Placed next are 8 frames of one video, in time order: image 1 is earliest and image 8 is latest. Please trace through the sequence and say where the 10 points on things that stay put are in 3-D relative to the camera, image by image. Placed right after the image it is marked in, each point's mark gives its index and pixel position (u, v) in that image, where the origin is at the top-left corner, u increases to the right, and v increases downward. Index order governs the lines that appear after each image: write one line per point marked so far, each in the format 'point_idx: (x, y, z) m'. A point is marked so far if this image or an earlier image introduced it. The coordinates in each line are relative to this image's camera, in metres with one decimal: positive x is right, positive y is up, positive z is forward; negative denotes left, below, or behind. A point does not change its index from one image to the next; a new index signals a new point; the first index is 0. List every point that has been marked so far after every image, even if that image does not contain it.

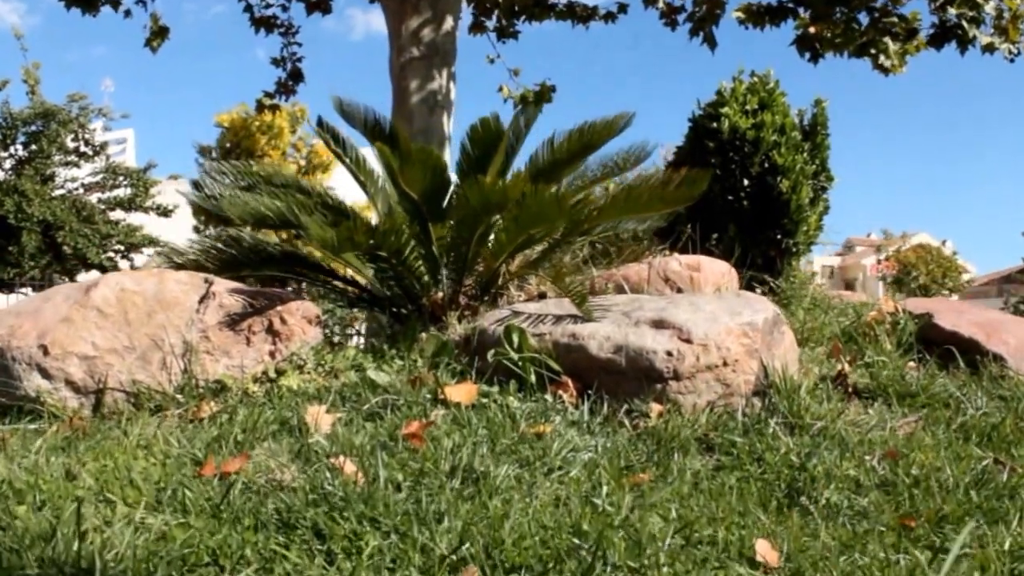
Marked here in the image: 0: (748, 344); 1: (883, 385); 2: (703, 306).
0: (+0.8, -0.2, +4.1) m
1: (+1.3, -0.3, +4.4) m
2: (+0.7, -0.1, +4.3) m
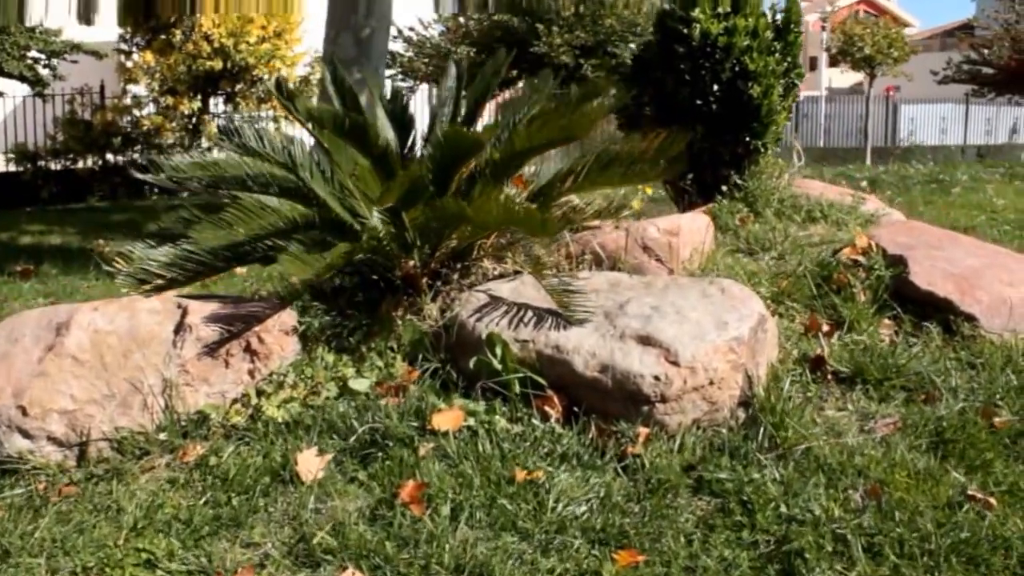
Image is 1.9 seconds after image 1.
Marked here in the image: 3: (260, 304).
0: (+0.7, -0.2, +4.1) m
1: (+1.2, -0.3, +4.4) m
2: (+0.6, -0.1, +4.2) m
3: (-0.9, -0.1, +4.4) m
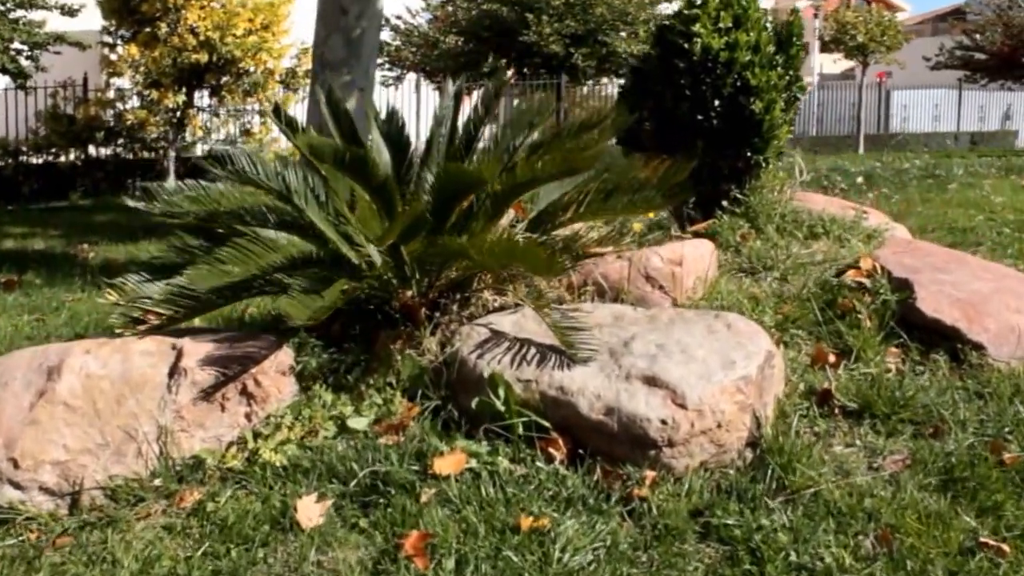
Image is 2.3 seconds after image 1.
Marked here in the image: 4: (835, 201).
0: (+0.7, -0.4, +4.0) m
1: (+1.2, -0.4, +4.4) m
2: (+0.6, -0.2, +4.1) m
3: (-0.9, -0.2, +4.4) m
4: (+1.6, +0.4, +6.3) m
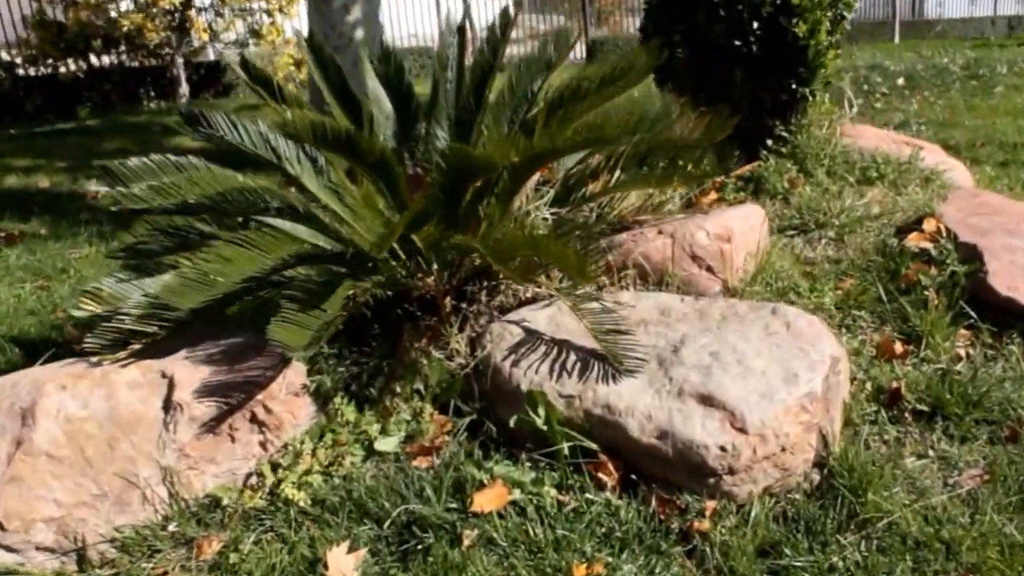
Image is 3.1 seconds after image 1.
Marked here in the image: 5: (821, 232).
0: (+0.9, -0.4, +3.7) m
1: (+1.4, -0.4, +4.0) m
2: (+0.7, -0.2, +3.8) m
3: (-0.8, -0.2, +4.0) m
4: (+1.8, +0.7, +5.9) m
5: (+1.2, +0.2, +5.0) m
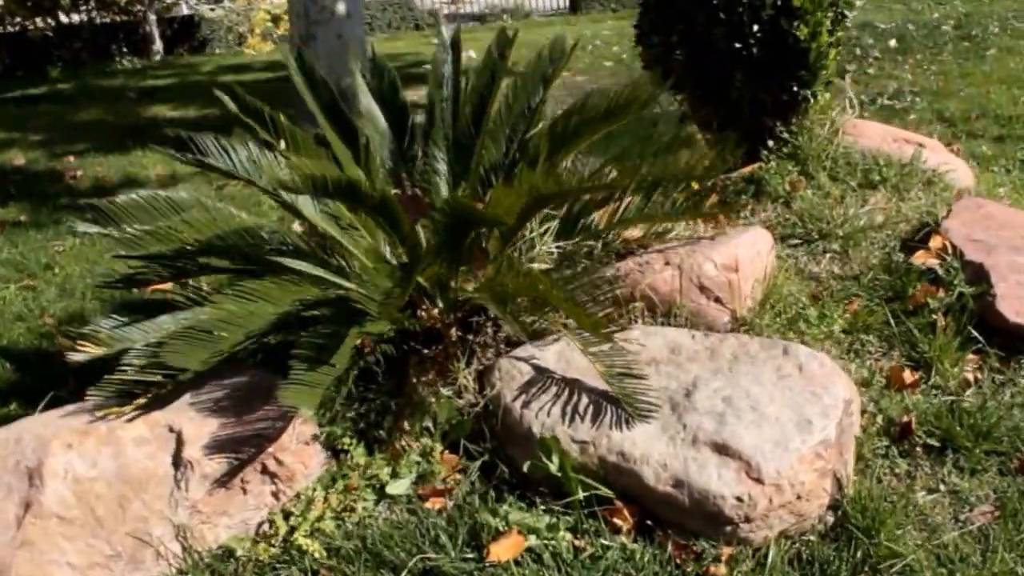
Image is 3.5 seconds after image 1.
0: (+0.9, -0.5, +3.7) m
1: (+1.4, -0.5, +4.0) m
2: (+0.8, -0.4, +3.8) m
3: (-0.7, -0.4, +4.0) m
4: (+1.8, +0.7, +5.8) m
5: (+1.2, +0.2, +5.0) m
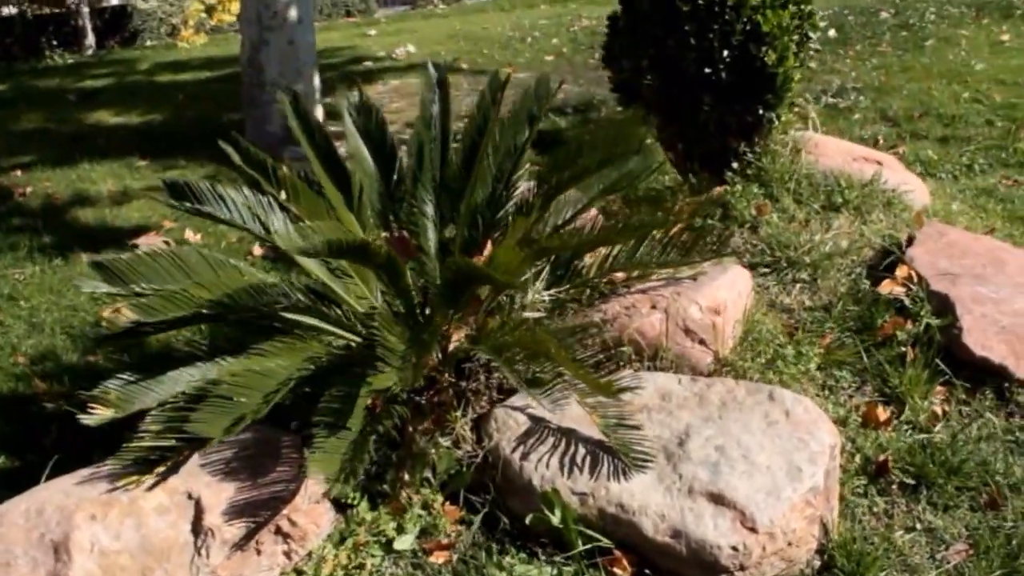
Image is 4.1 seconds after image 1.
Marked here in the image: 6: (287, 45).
0: (+0.9, -0.7, +3.9) m
1: (+1.4, -0.6, +4.3) m
2: (+0.8, -0.5, +4.0) m
3: (-0.8, -0.6, +4.1) m
4: (+1.6, +0.6, +6.0) m
5: (+1.2, +0.1, +5.2) m
6: (-1.6, +1.7, +8.6) m
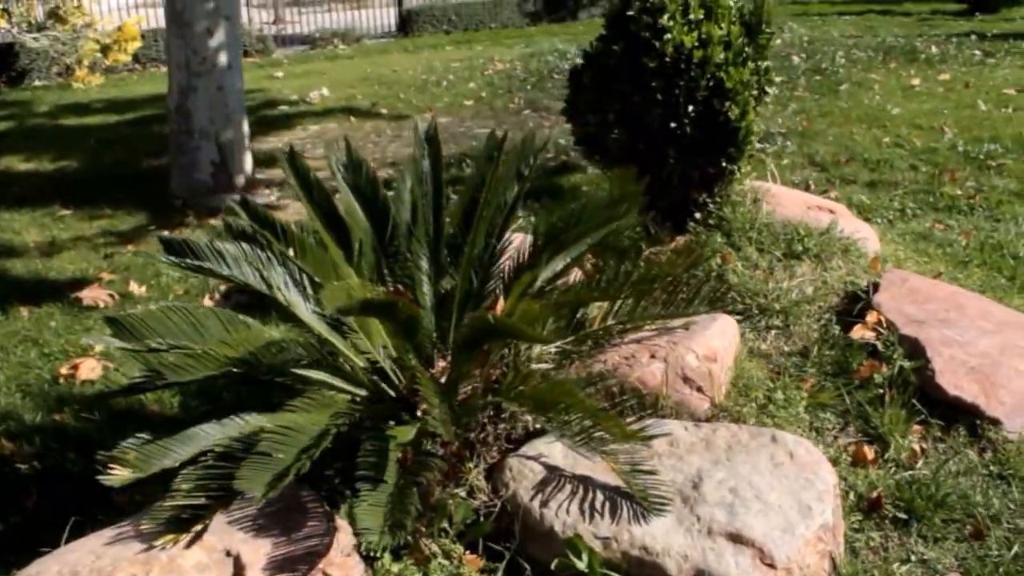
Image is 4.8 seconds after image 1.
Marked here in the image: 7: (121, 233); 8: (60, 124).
0: (+1.0, -0.9, +4.1) m
1: (+1.5, -0.8, +4.6) m
2: (+0.9, -0.7, +4.2) m
3: (-0.7, -0.8, +4.1) m
4: (+1.4, +0.4, +6.3) m
5: (+1.1, -0.1, +5.5) m
6: (-2.0, +1.3, +8.6) m
7: (-2.6, +0.4, +8.4) m
8: (-4.0, +1.5, +11.3) m
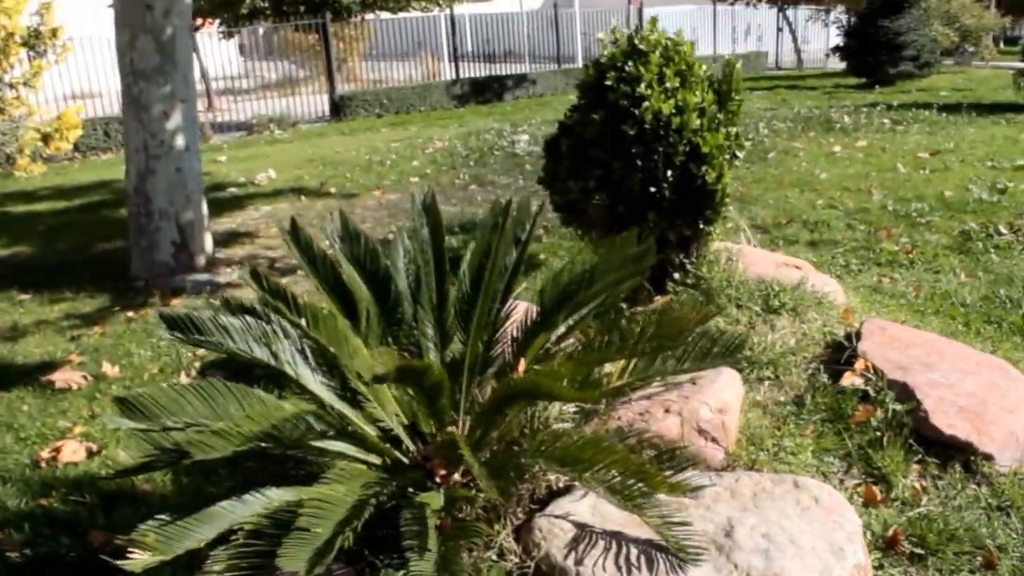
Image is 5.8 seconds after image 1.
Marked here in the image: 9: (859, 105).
0: (+1.1, -1.0, +4.2) m
1: (+1.5, -0.9, +4.7) m
2: (+1.0, -0.9, +4.3) m
3: (-0.5, -1.0, +4.1) m
4: (+1.4, +0.1, +6.5) m
5: (+1.1, -0.4, +5.6) m
6: (-2.3, +0.8, +8.6) m
7: (-2.8, -0.2, +8.3) m
8: (-4.5, +0.7, +11.1) m
9: (+5.2, +2.7, +18.5) m
